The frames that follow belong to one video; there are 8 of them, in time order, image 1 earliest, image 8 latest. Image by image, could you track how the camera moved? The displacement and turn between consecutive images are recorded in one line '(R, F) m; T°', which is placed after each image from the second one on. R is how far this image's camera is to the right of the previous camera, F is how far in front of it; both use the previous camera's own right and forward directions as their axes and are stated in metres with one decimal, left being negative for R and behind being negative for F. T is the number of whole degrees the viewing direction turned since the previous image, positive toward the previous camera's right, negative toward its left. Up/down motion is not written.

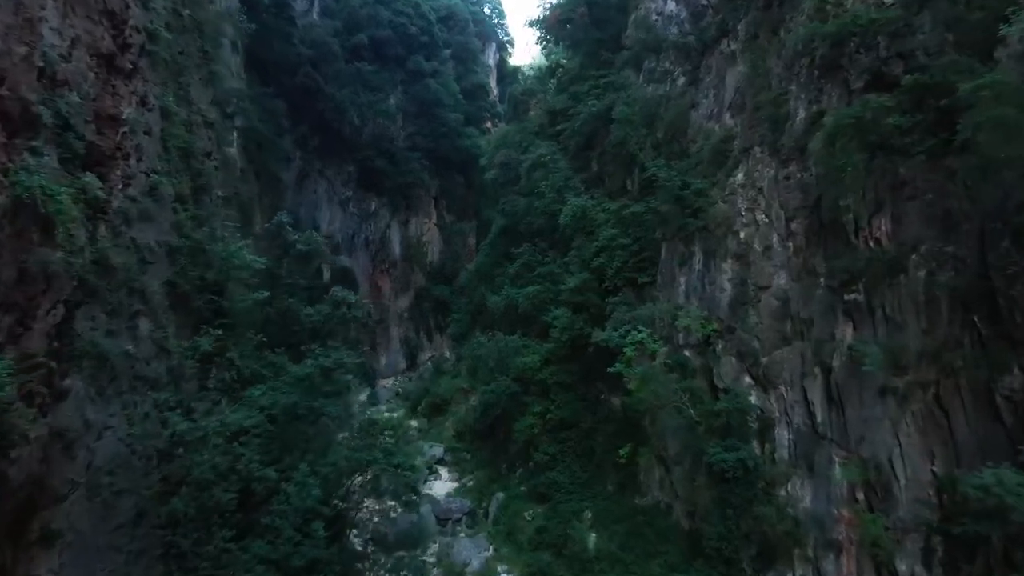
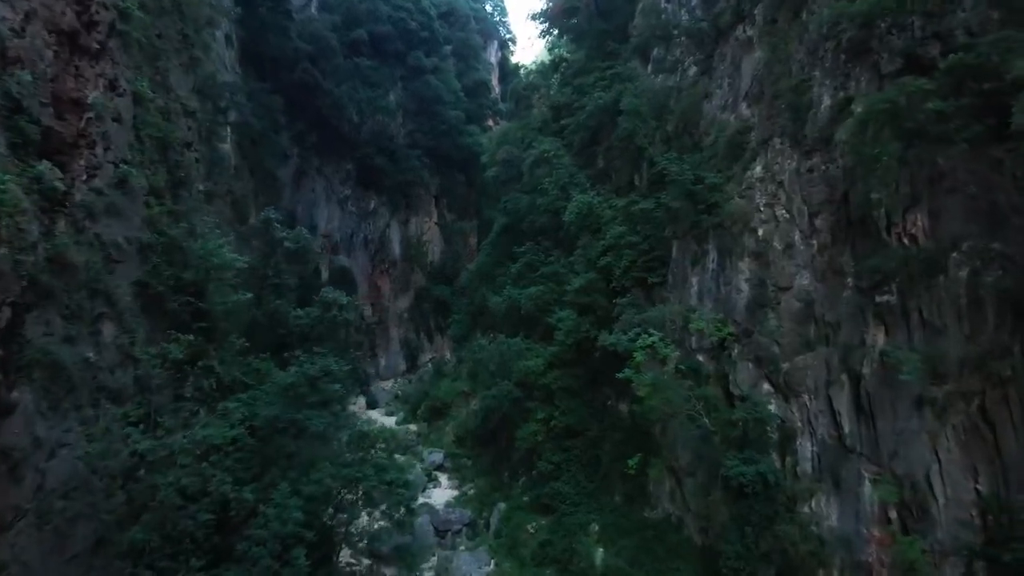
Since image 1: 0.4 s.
(0.0, +0.5) m; 0°
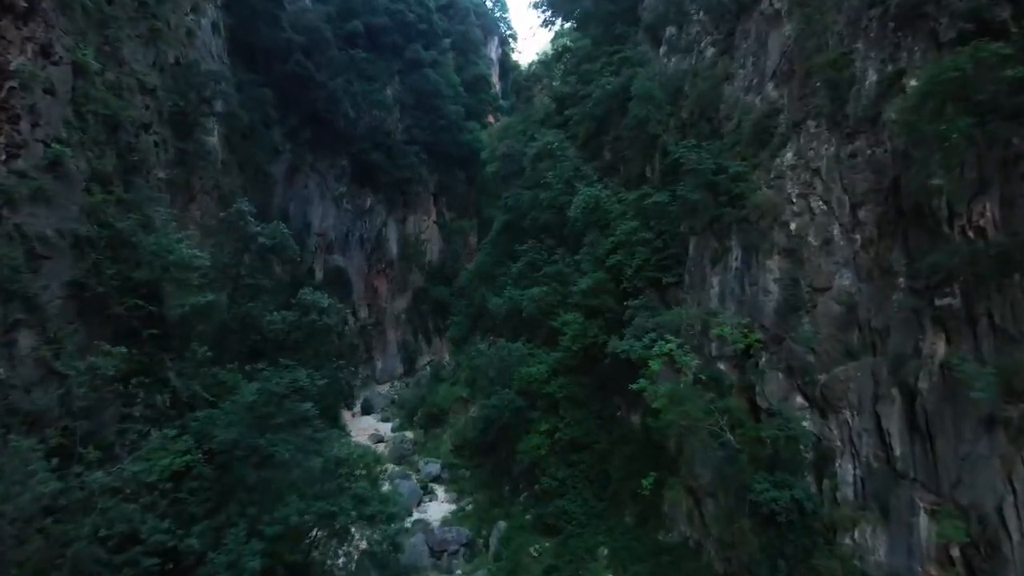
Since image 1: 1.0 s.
(0.0, +0.9) m; 0°
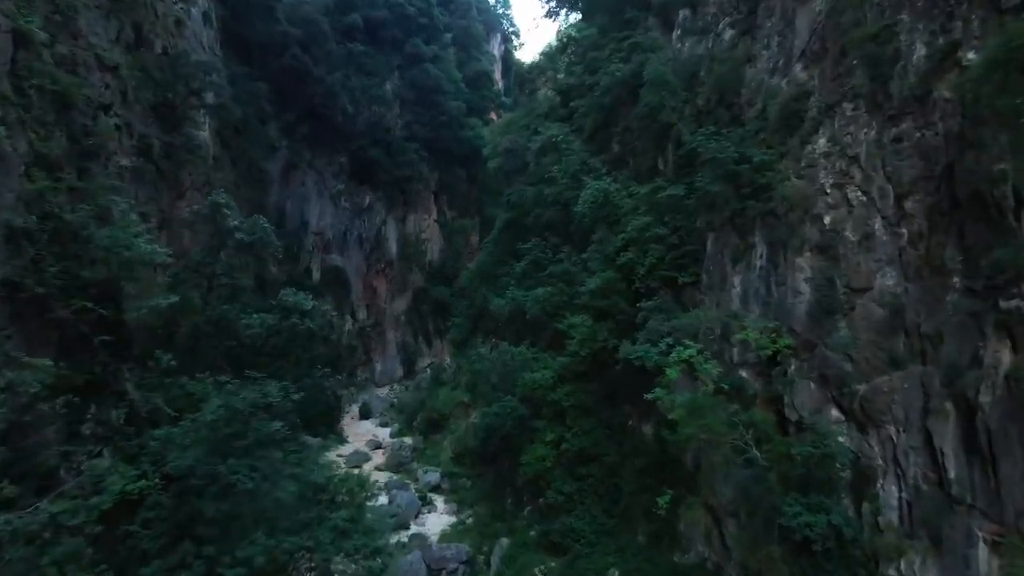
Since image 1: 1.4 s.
(0.0, +0.7) m; 0°
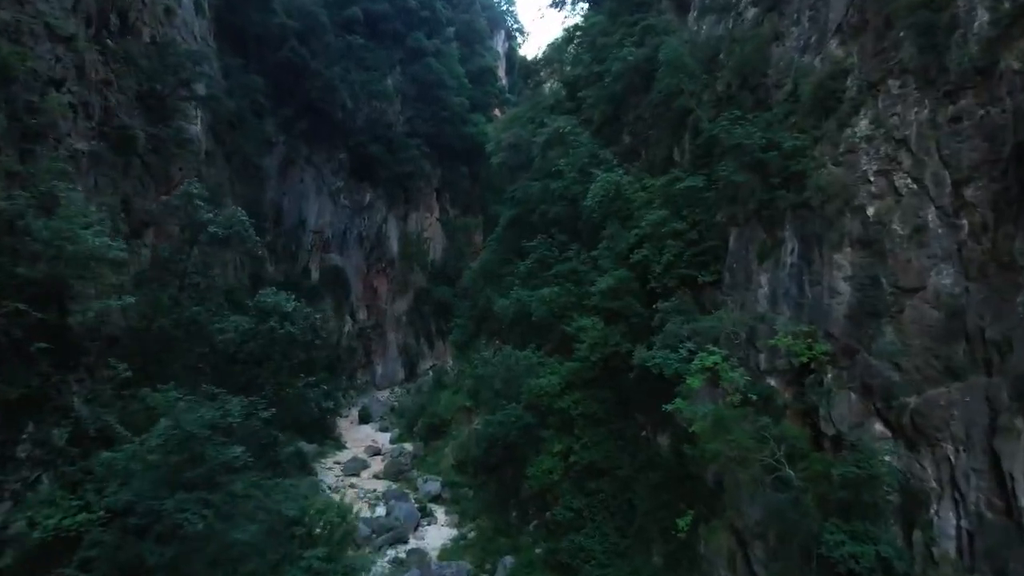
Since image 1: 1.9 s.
(0.0, +0.7) m; 0°
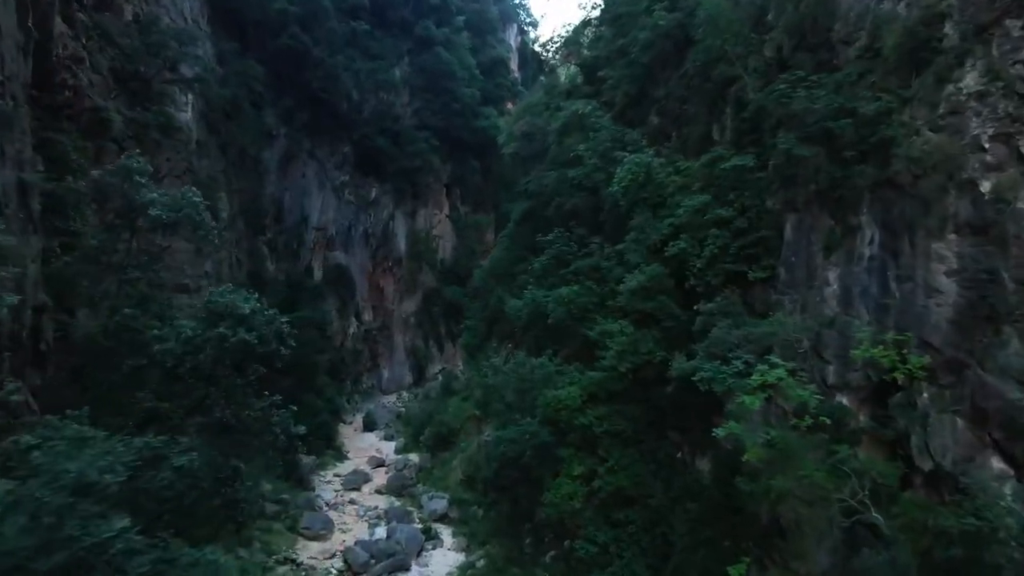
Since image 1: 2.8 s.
(0.0, +1.2) m; -1°
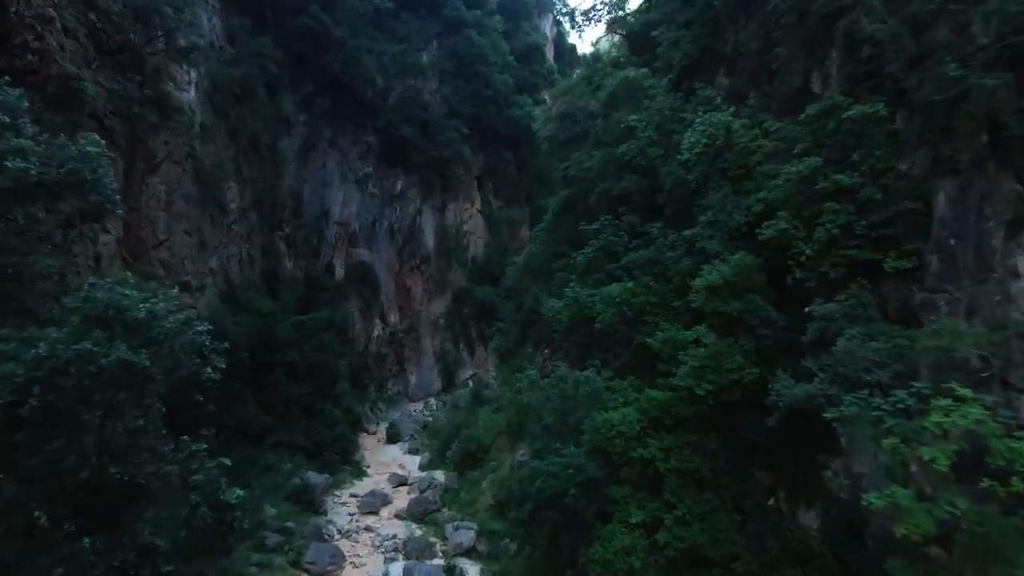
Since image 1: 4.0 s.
(0.0, +1.7) m; -3°
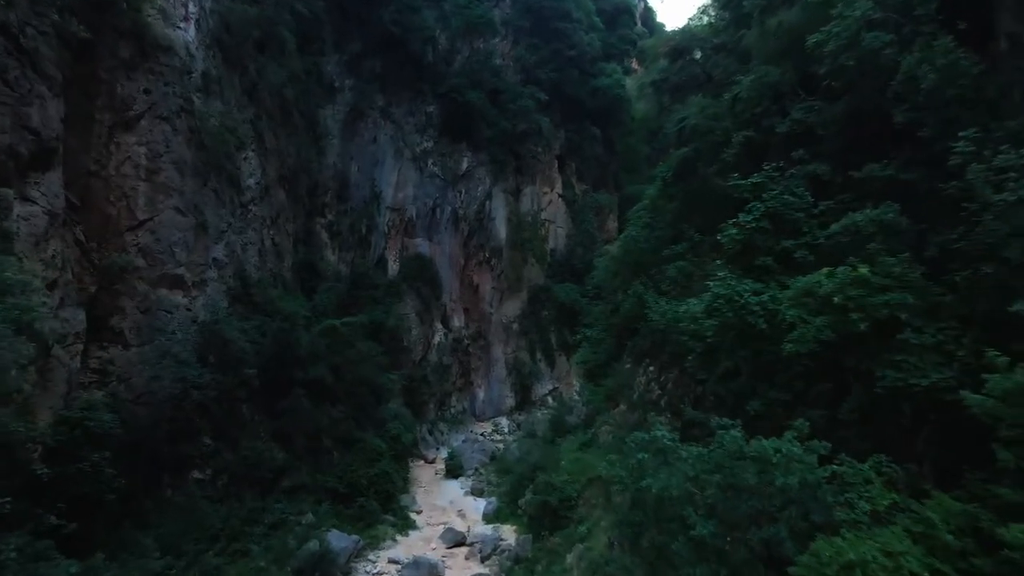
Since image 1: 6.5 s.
(-0.2, +3.5) m; -6°
